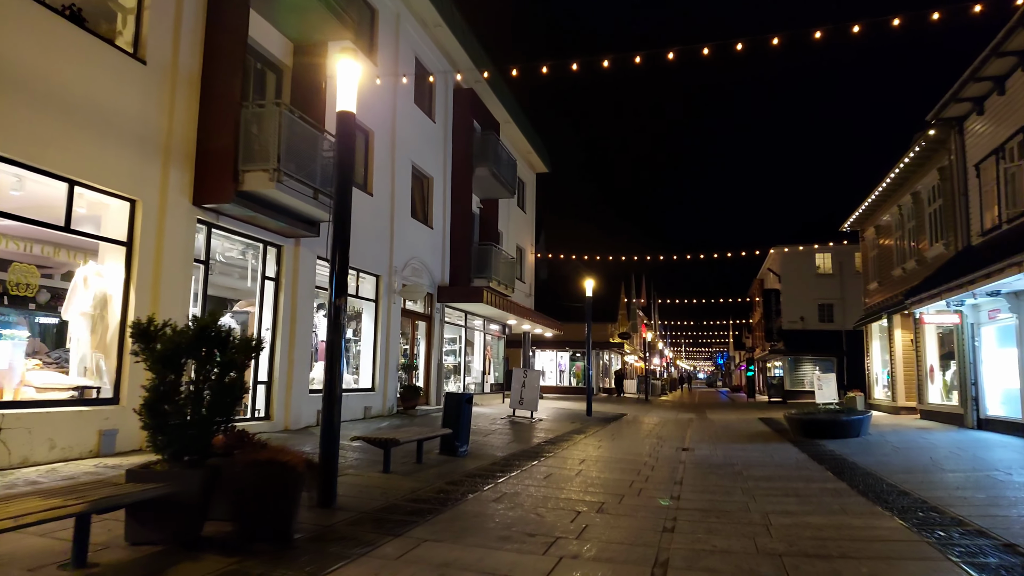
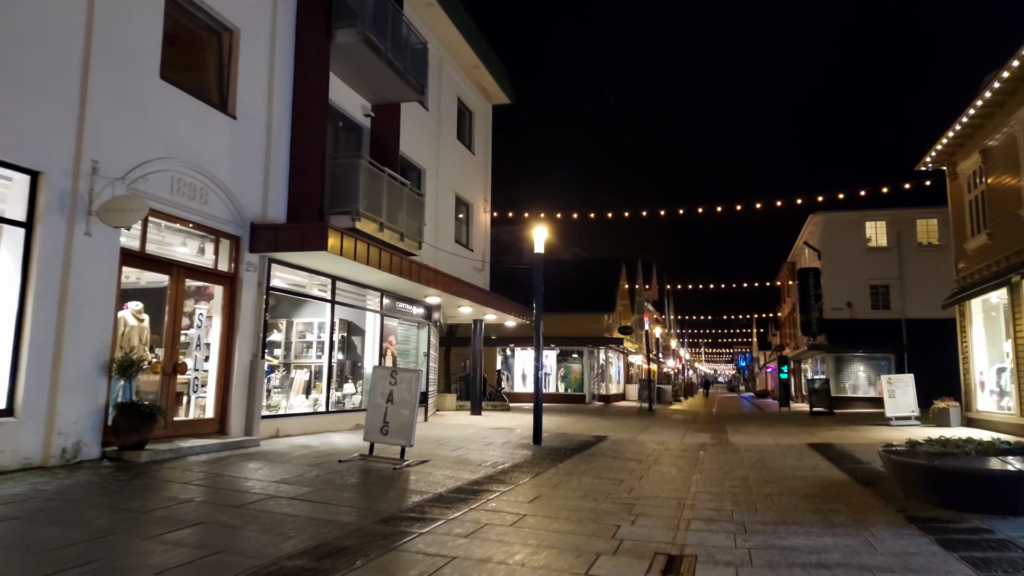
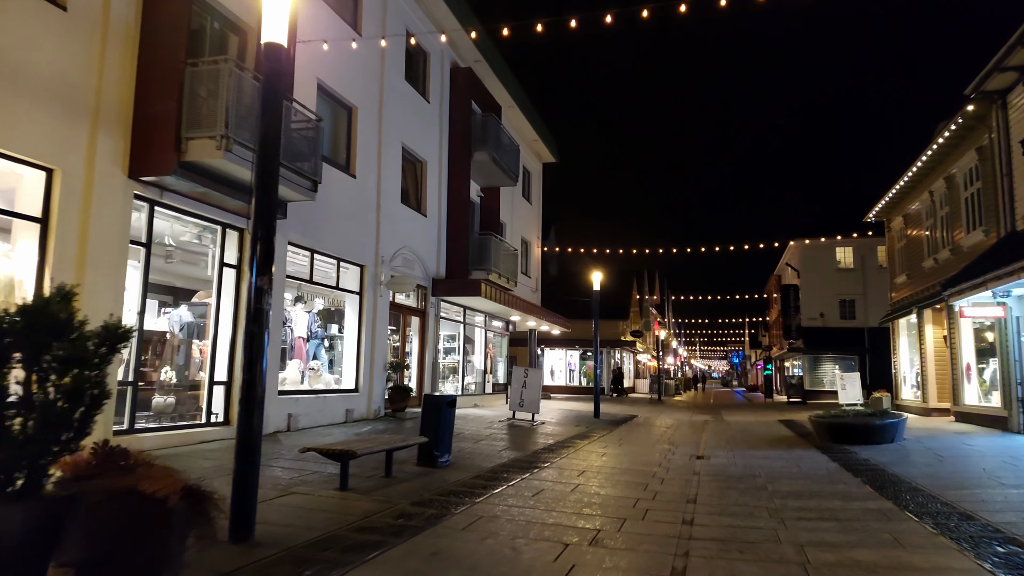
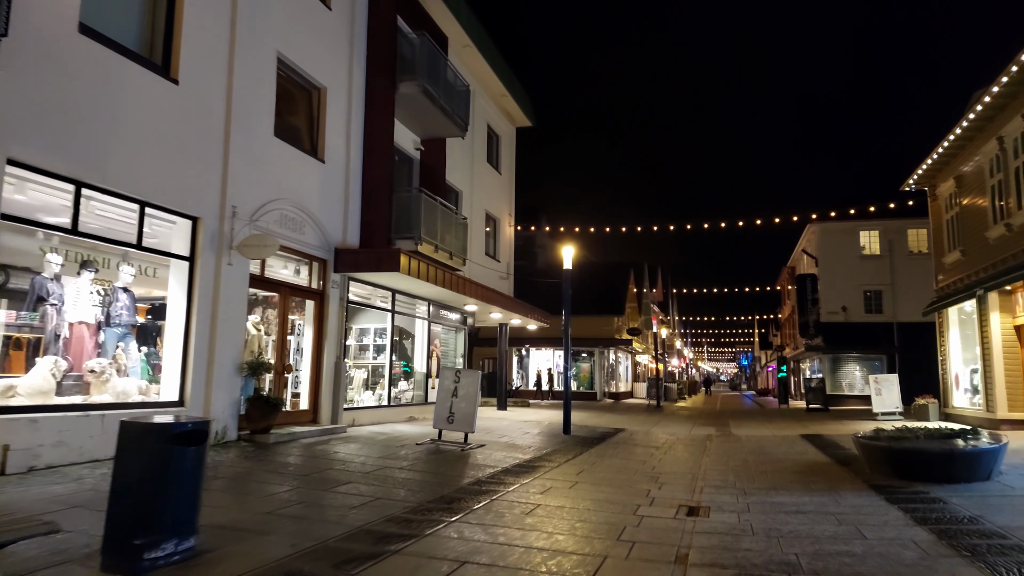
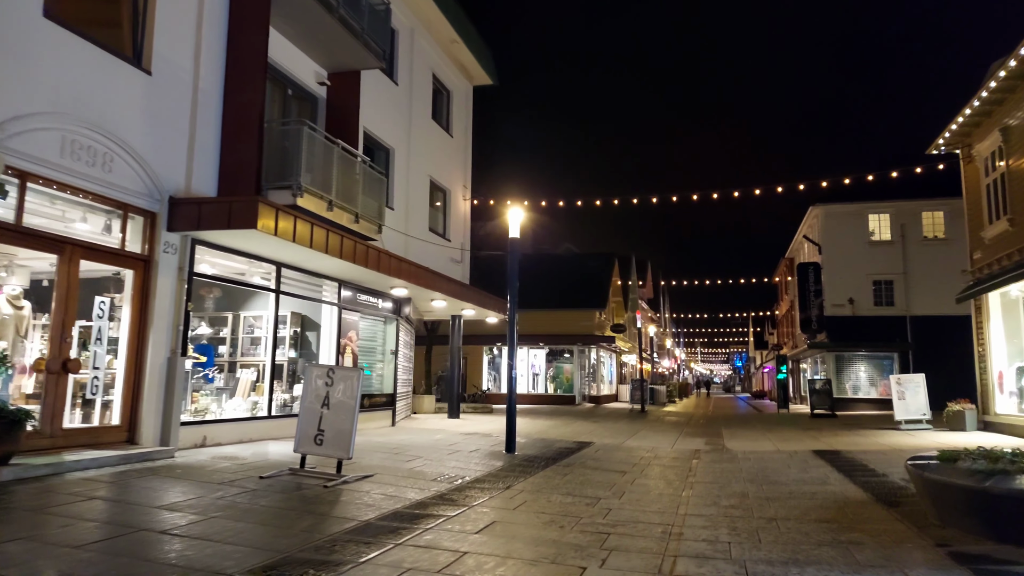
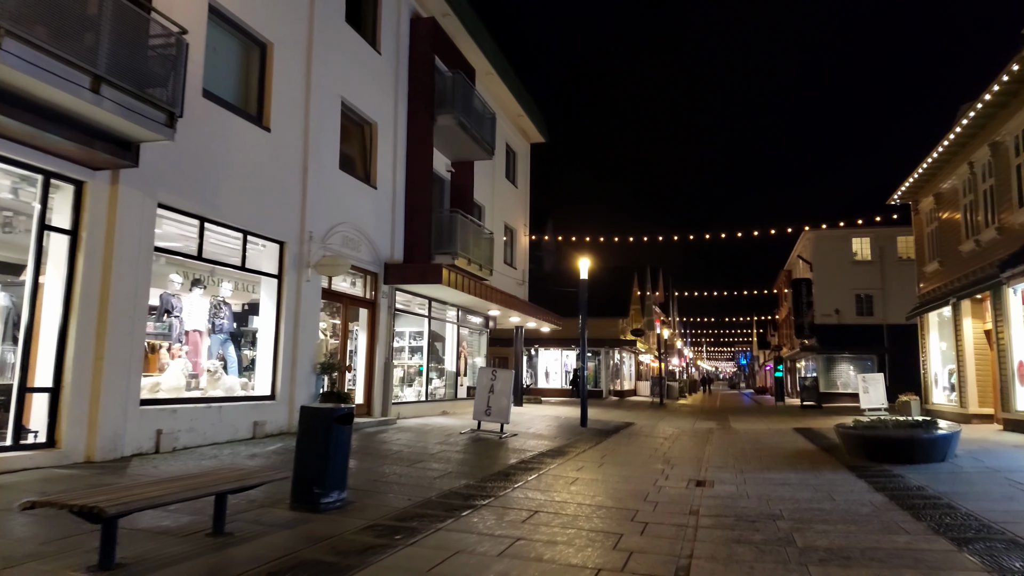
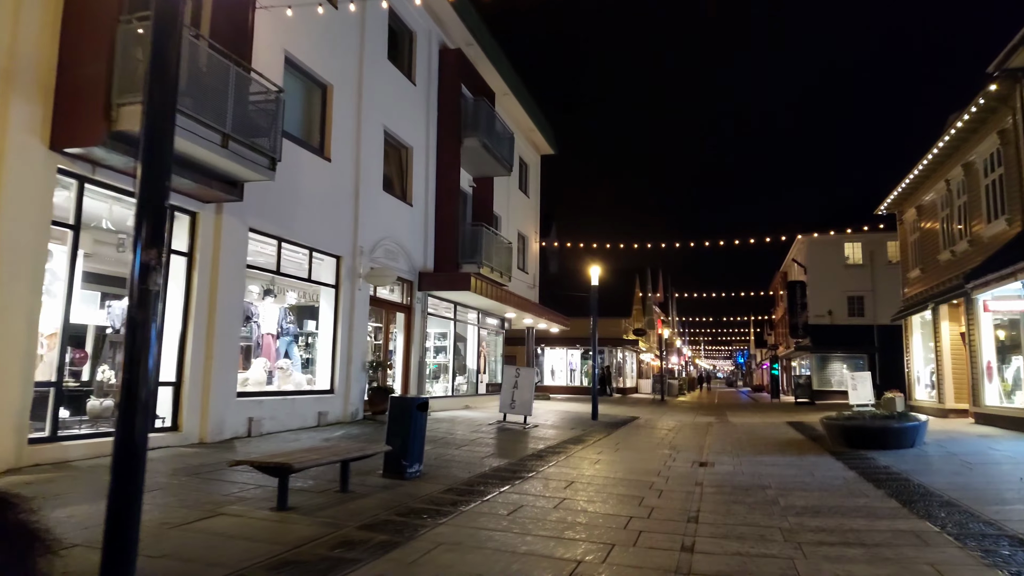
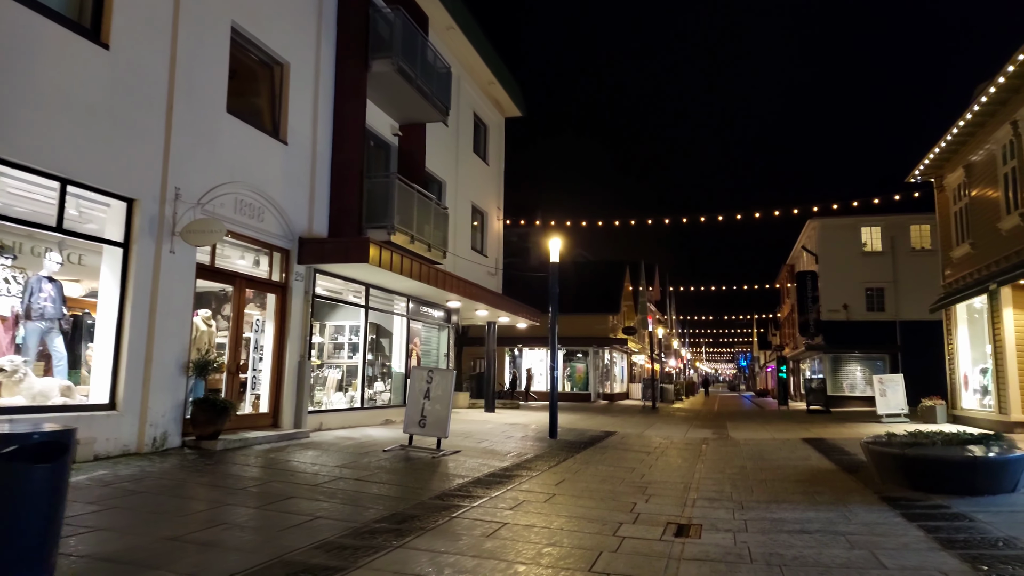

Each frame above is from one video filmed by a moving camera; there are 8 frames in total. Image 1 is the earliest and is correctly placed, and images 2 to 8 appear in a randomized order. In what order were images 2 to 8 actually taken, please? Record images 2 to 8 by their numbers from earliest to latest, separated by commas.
3, 7, 6, 4, 8, 2, 5
